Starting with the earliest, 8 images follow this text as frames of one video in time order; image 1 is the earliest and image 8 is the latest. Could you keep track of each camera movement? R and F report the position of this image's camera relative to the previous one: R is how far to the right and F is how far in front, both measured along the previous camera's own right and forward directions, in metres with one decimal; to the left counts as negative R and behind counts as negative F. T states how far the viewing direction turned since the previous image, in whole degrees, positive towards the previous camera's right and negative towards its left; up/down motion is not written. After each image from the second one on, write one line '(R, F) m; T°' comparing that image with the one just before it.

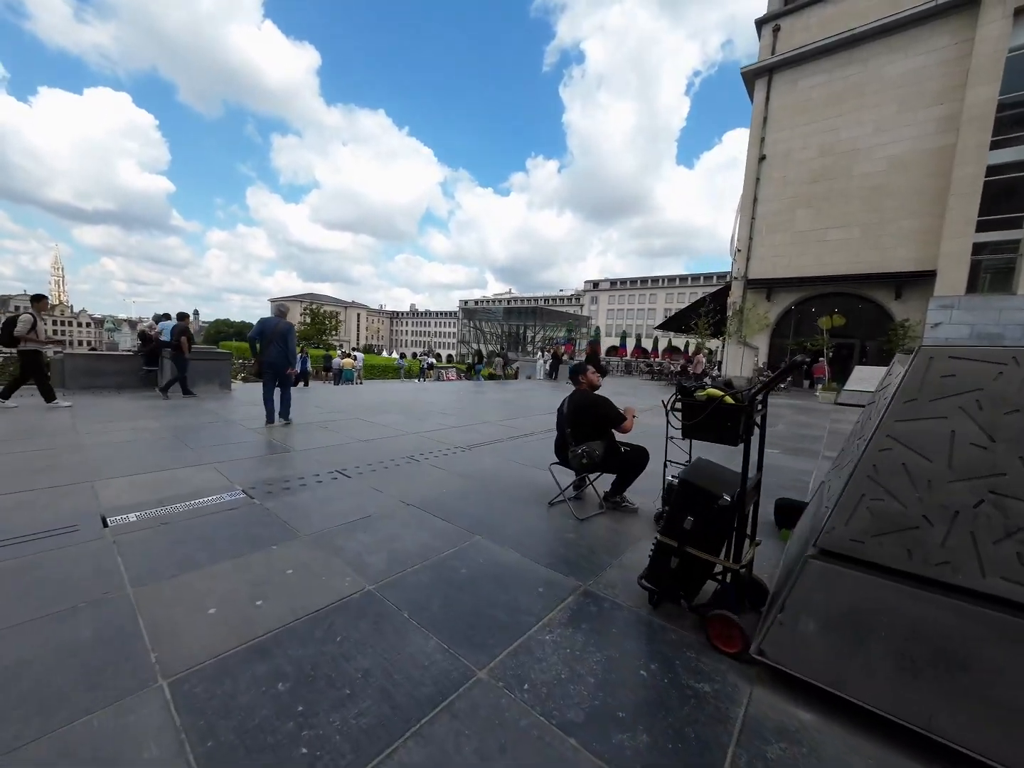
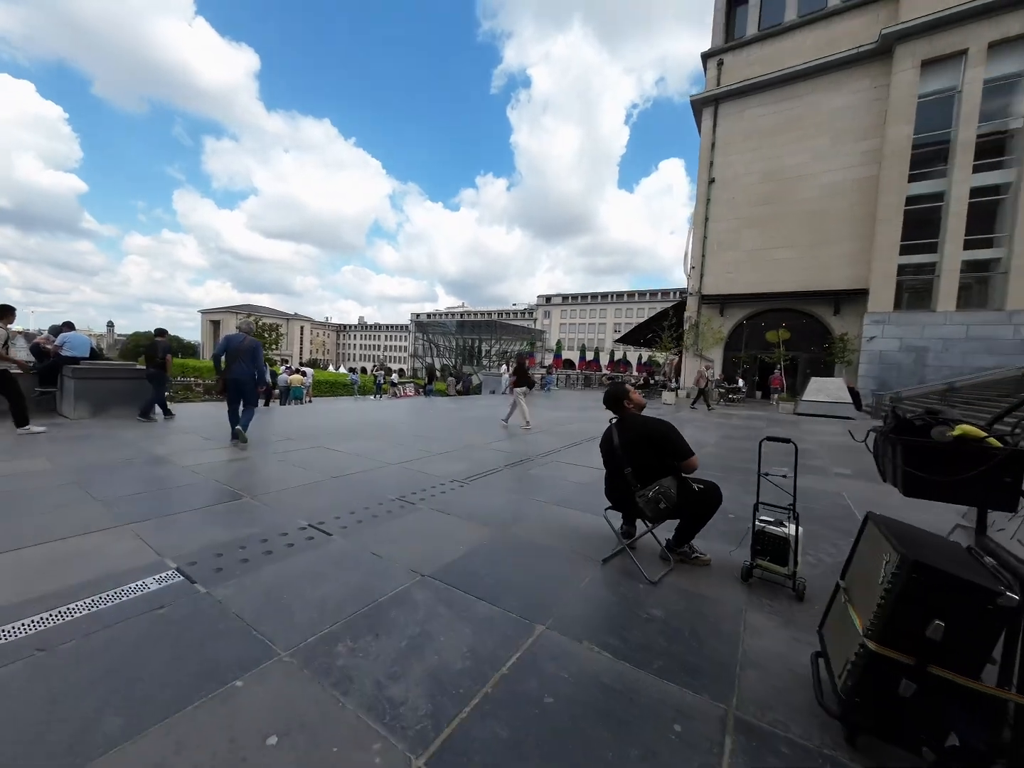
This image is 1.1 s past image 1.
(-0.6, +0.8) m; +7°
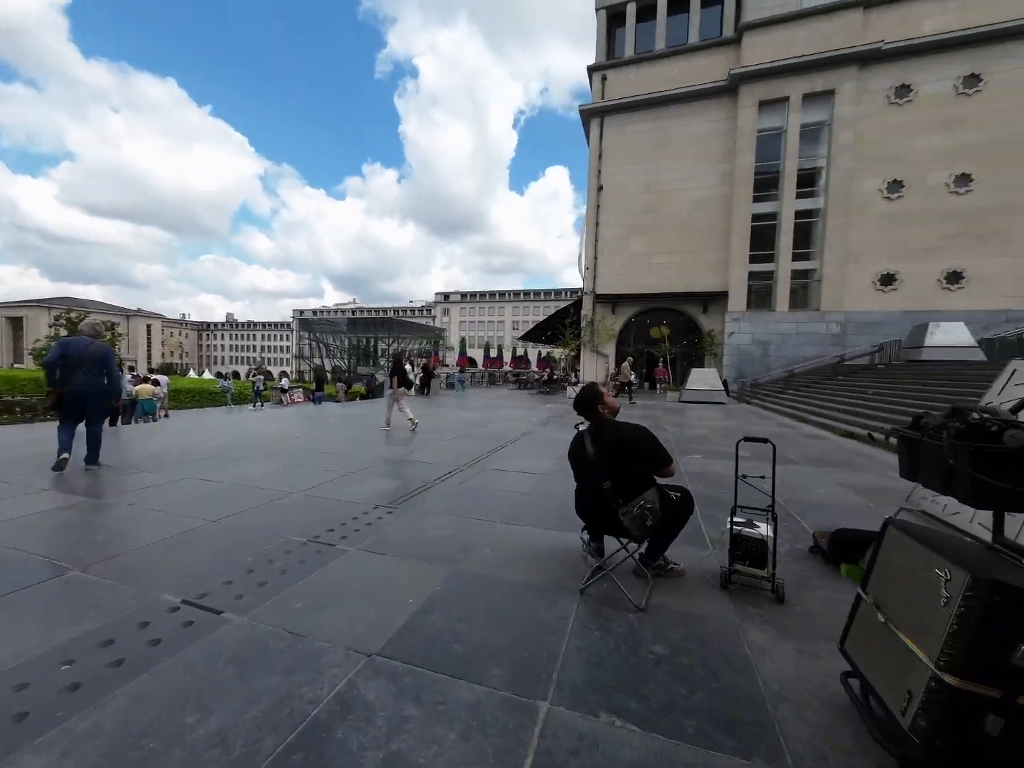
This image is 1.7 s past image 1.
(-0.3, +0.5) m; +14°
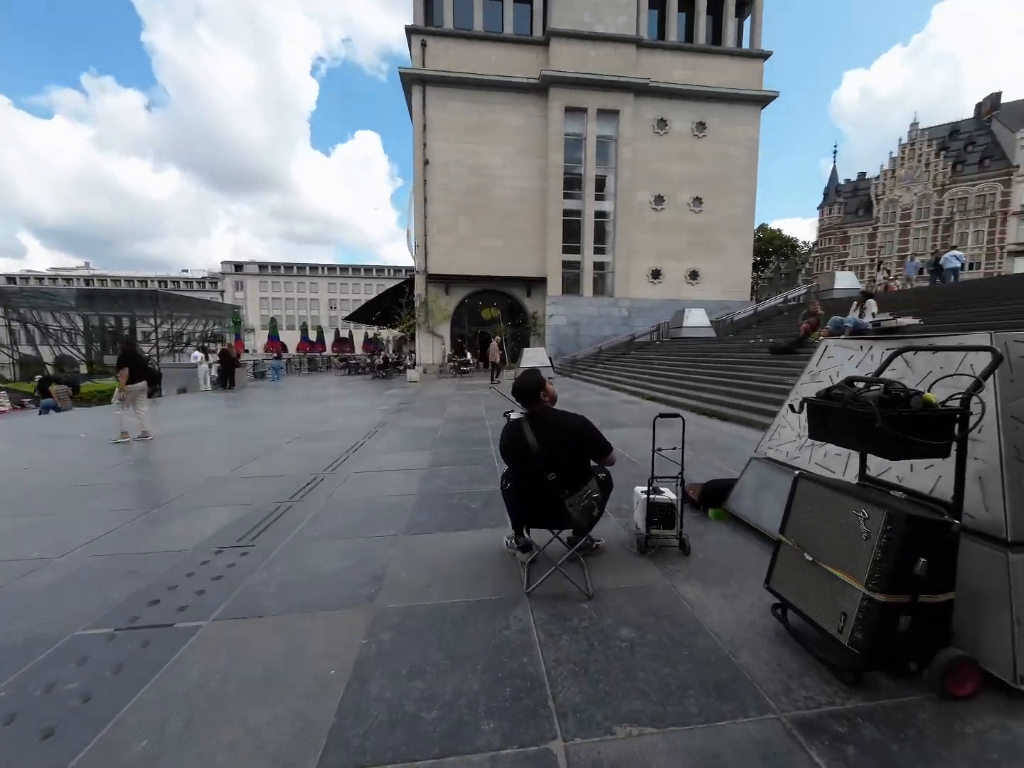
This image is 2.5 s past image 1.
(-0.5, +0.4) m; +25°
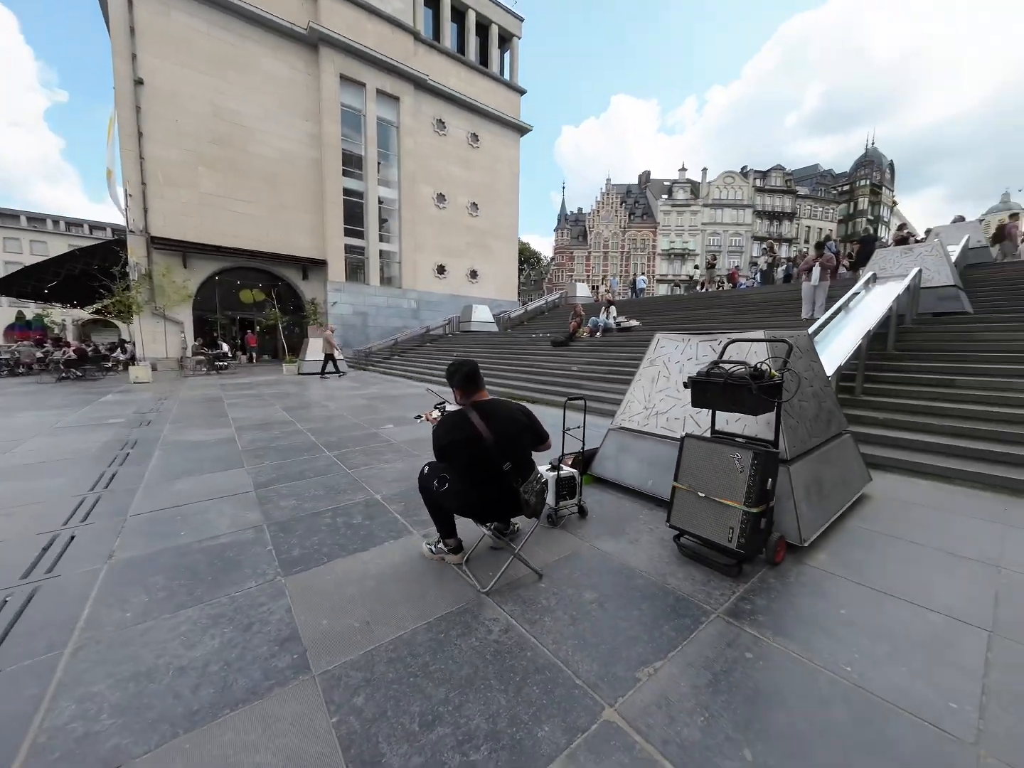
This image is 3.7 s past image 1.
(-0.9, +0.3) m; +32°
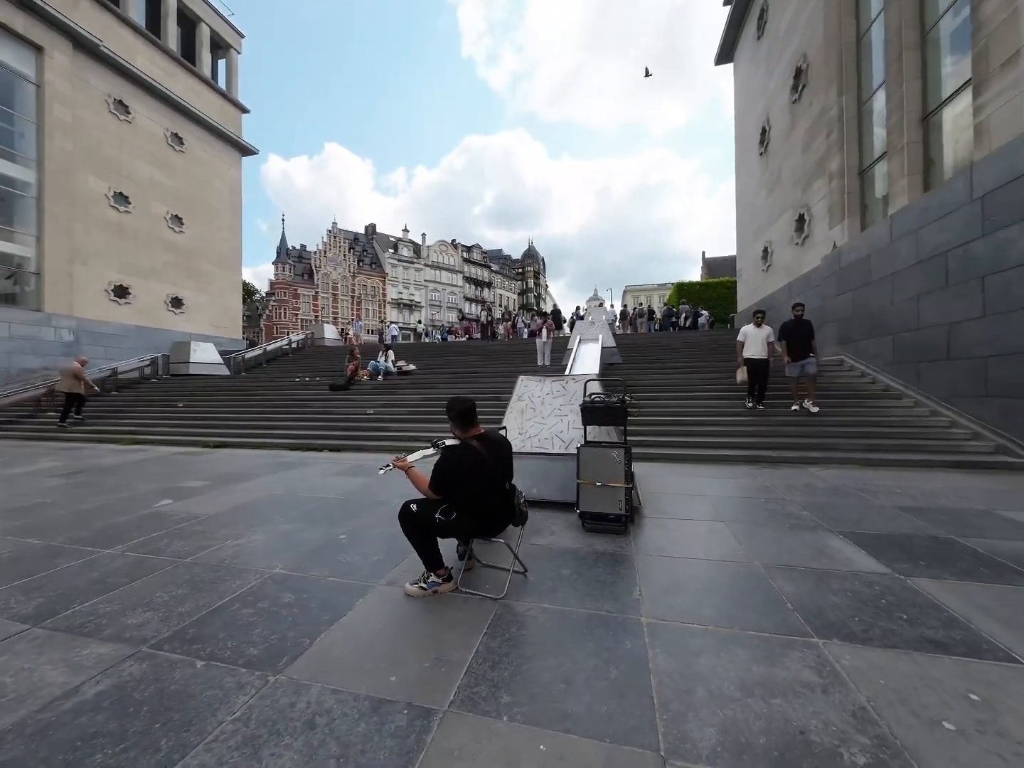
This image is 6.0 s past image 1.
(-1.6, 0.0) m; +38°
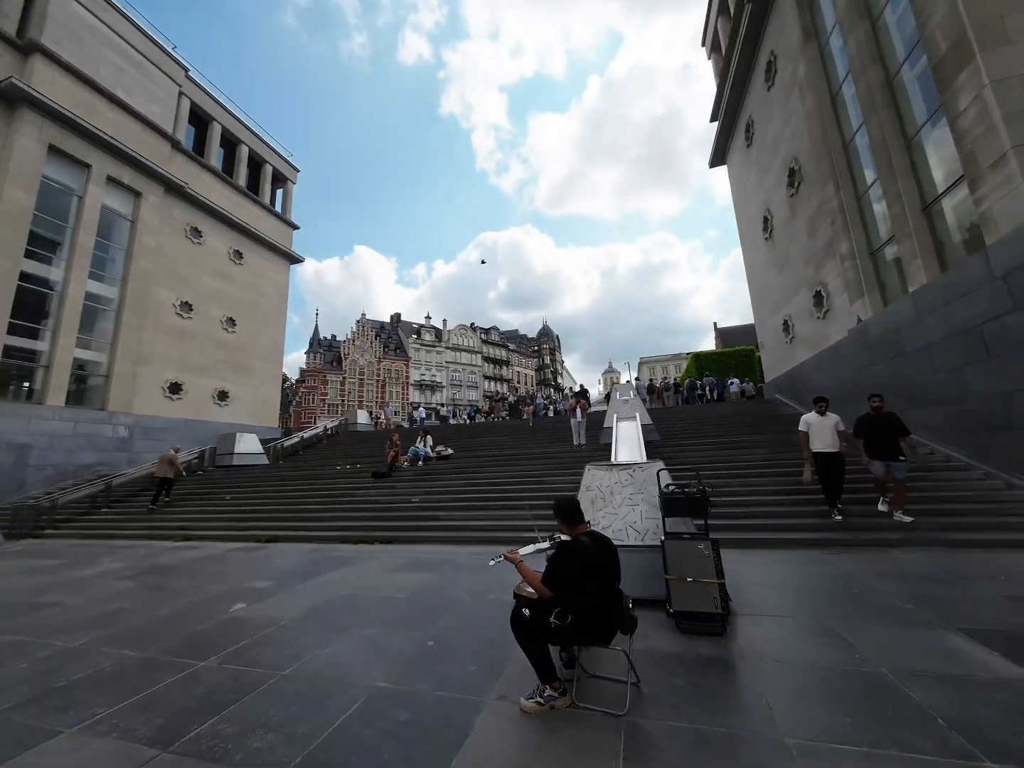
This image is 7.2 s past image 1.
(-0.6, -0.3) m; -2°
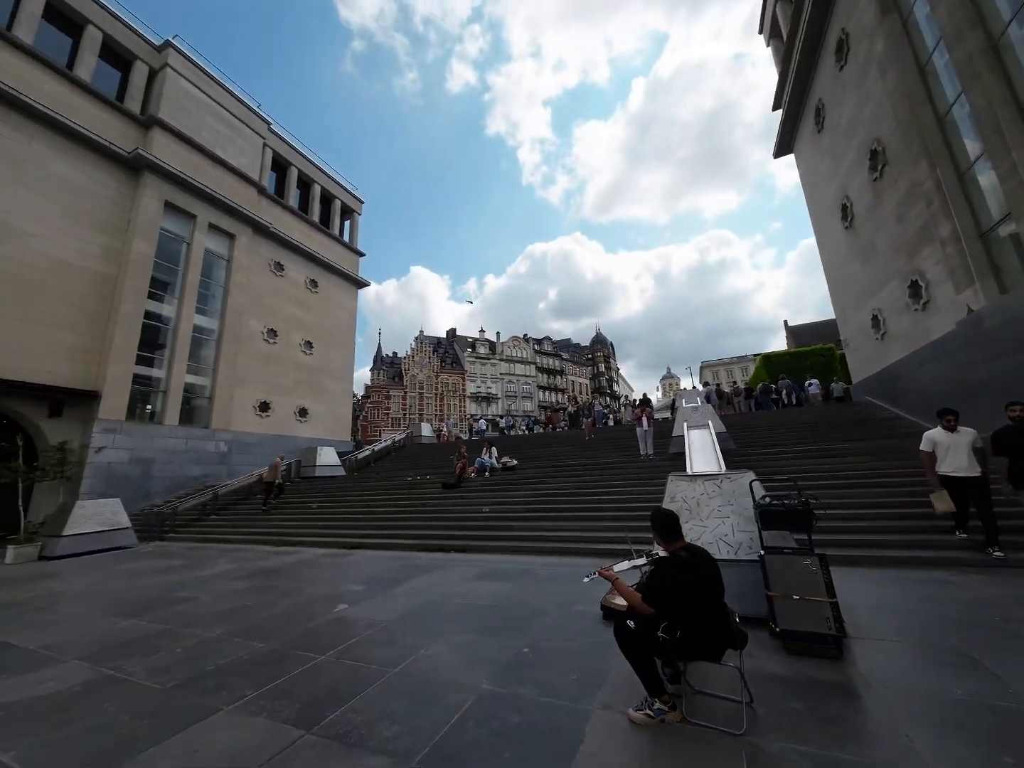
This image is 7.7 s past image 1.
(-0.3, -0.1) m; -8°
